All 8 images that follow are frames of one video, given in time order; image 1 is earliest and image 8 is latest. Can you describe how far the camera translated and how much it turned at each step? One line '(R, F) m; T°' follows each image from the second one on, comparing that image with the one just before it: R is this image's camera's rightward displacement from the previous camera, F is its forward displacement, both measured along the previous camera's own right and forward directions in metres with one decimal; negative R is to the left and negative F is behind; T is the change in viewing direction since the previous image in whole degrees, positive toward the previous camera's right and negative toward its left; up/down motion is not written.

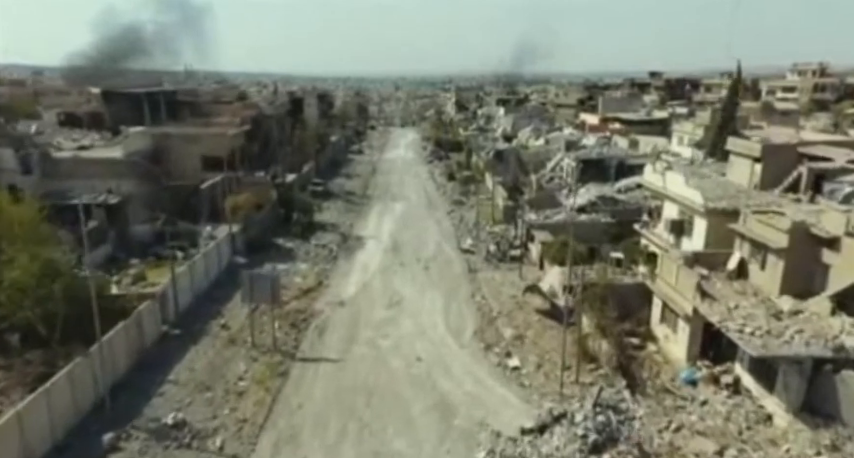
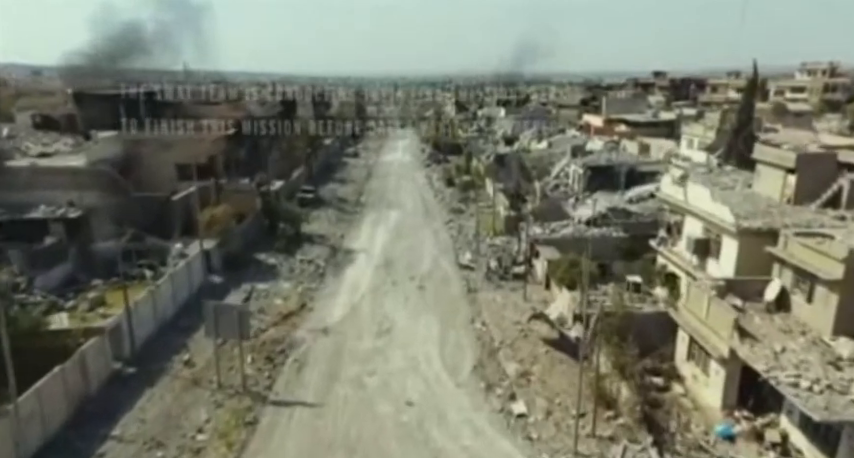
(+0.2, +2.1) m; 0°
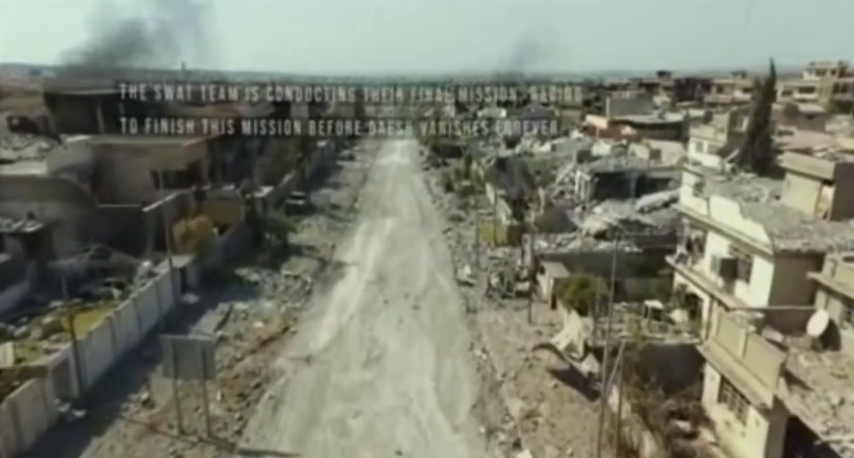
(+0.2, +1.9) m; 0°
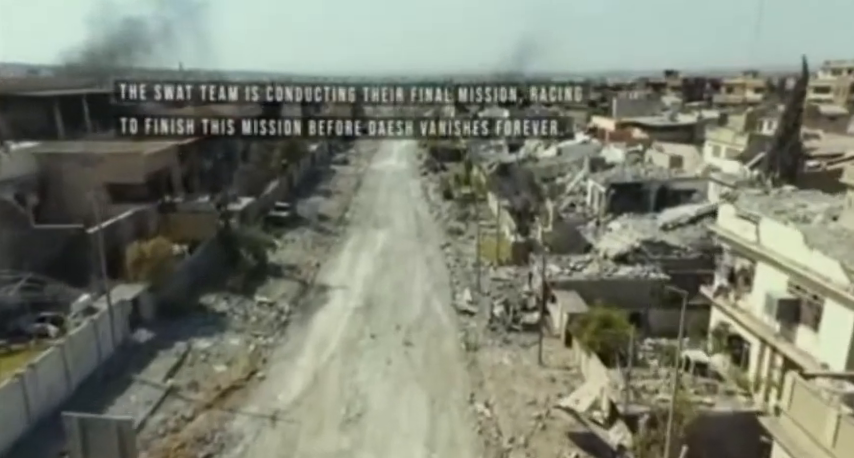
(+0.2, +2.8) m; 0°
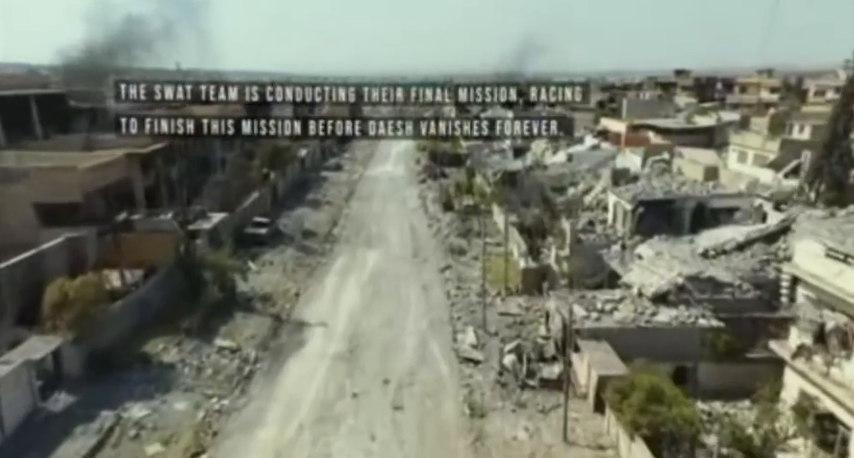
(+0.1, +3.5) m; 0°
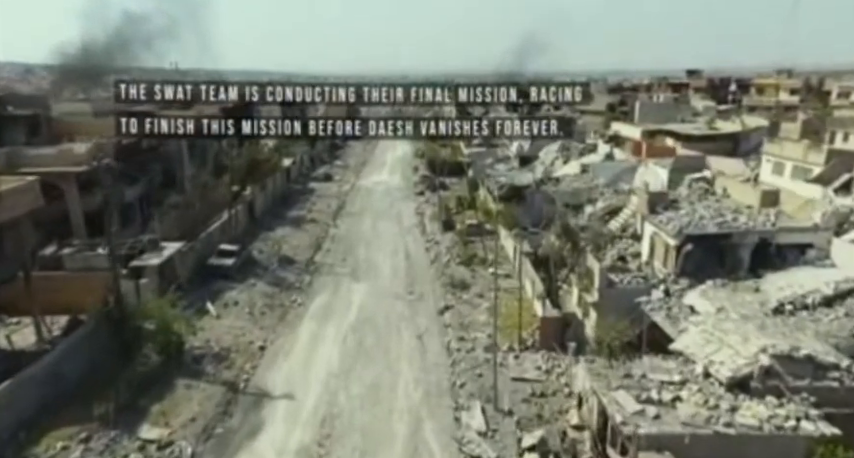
(+0.1, +4.1) m; 0°
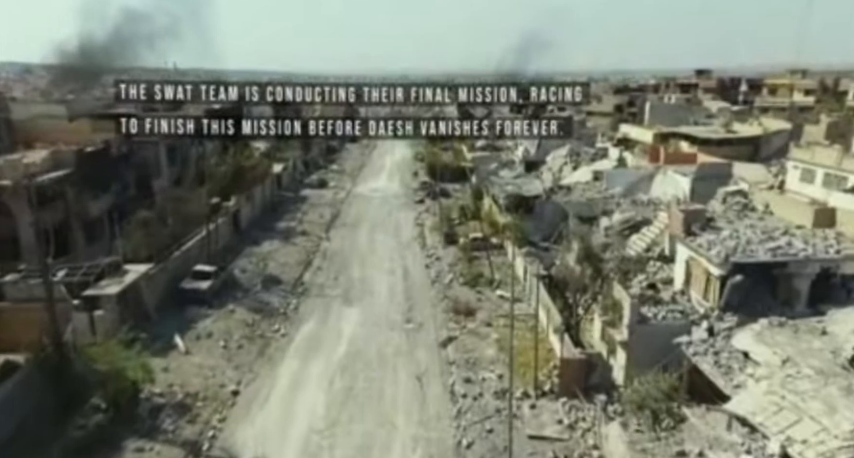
(0.0, +2.5) m; 0°
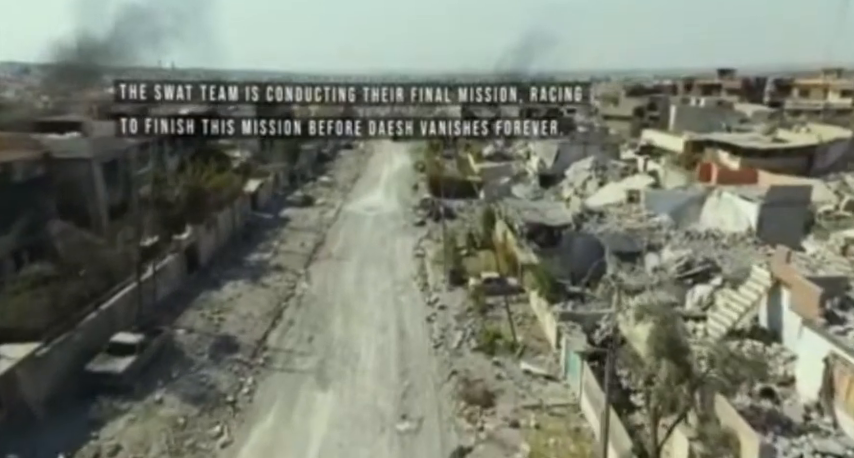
(0.0, +5.4) m; 0°
